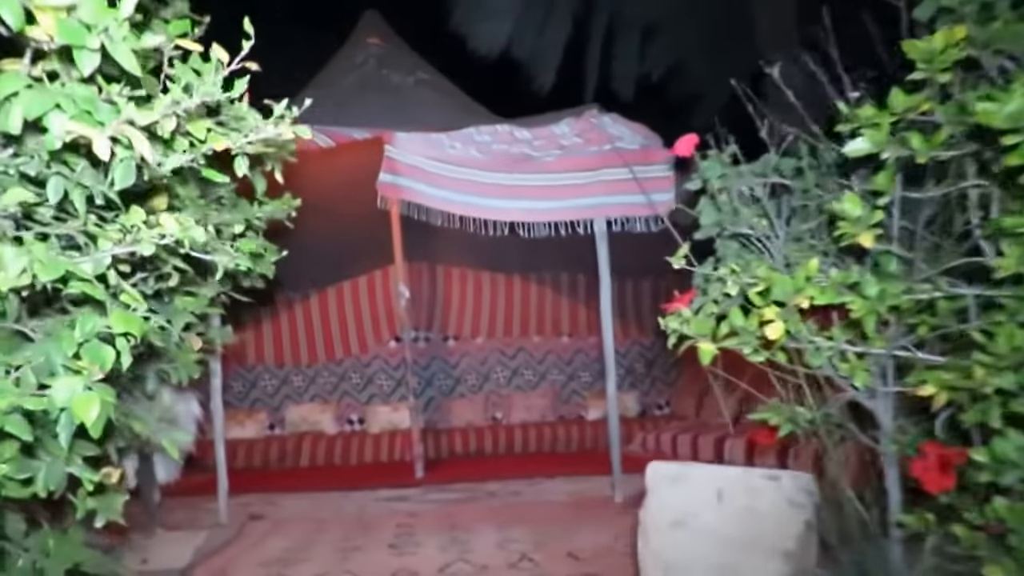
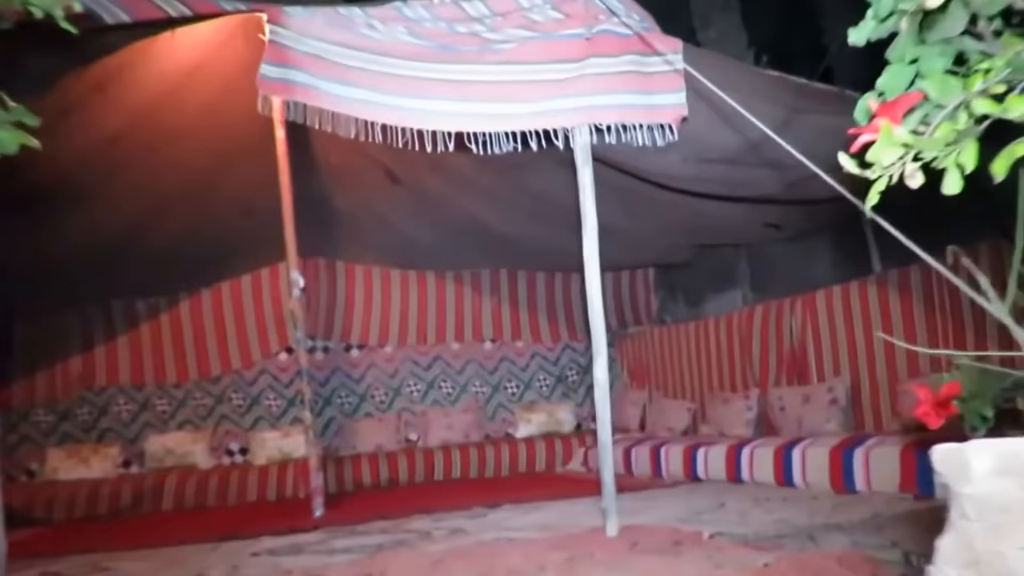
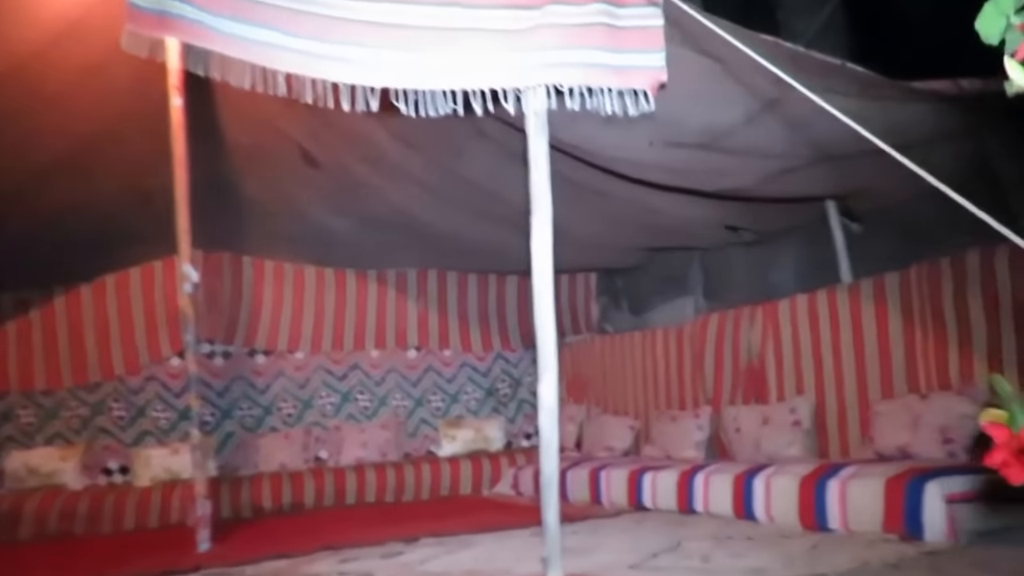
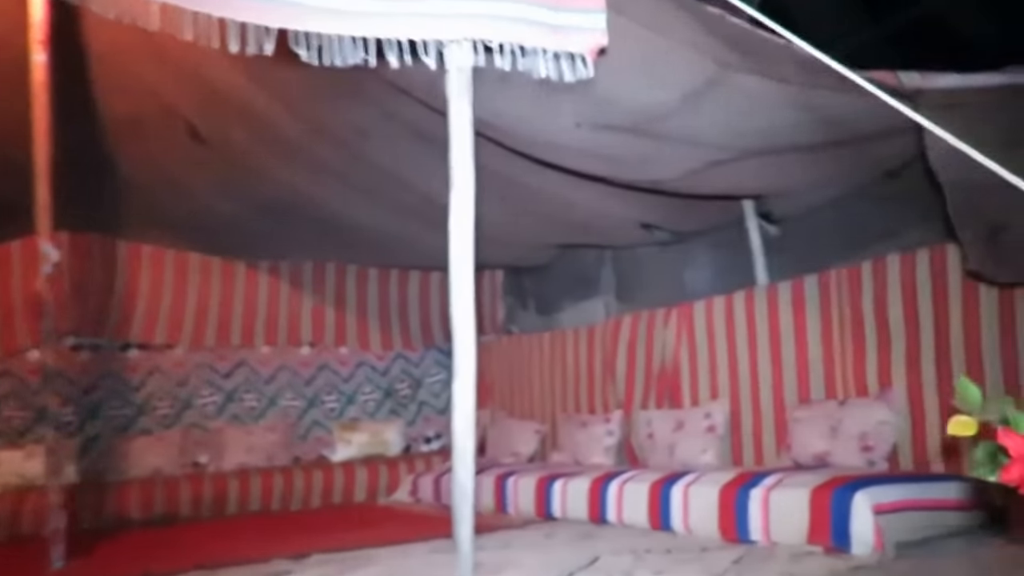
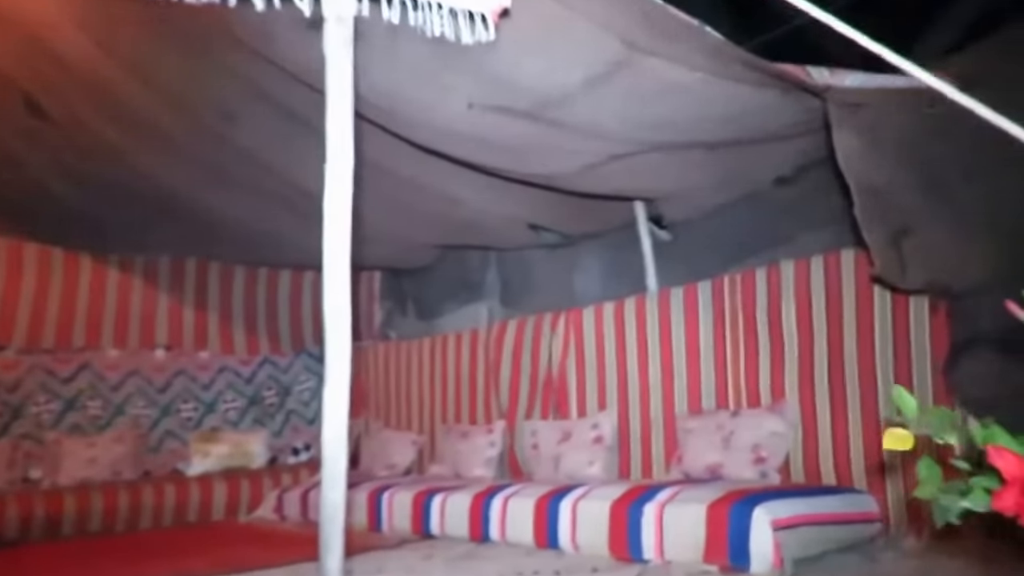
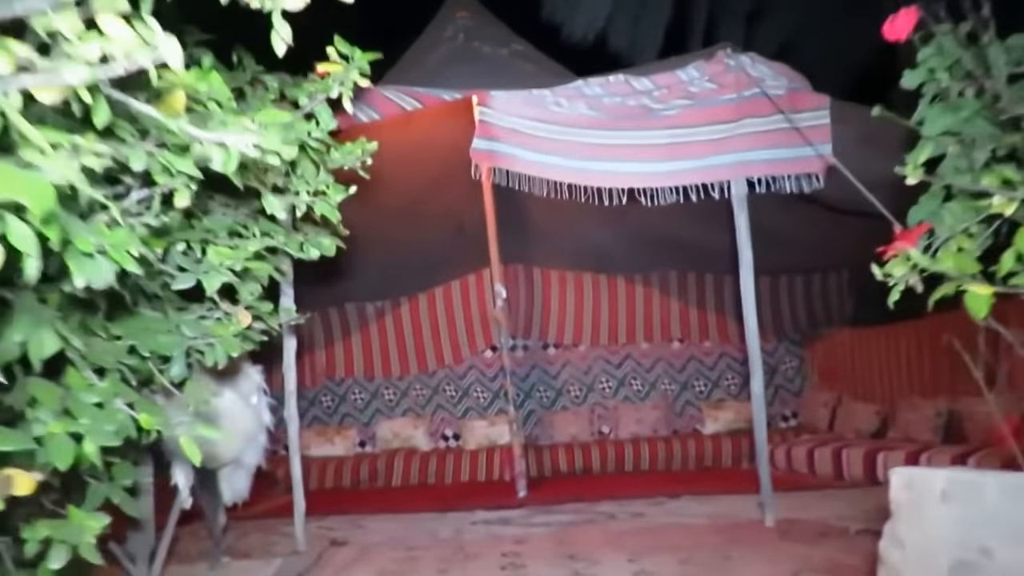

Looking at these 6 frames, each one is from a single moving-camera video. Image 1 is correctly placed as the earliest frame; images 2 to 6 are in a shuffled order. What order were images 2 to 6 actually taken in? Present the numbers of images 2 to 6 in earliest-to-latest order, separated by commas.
6, 2, 3, 4, 5
